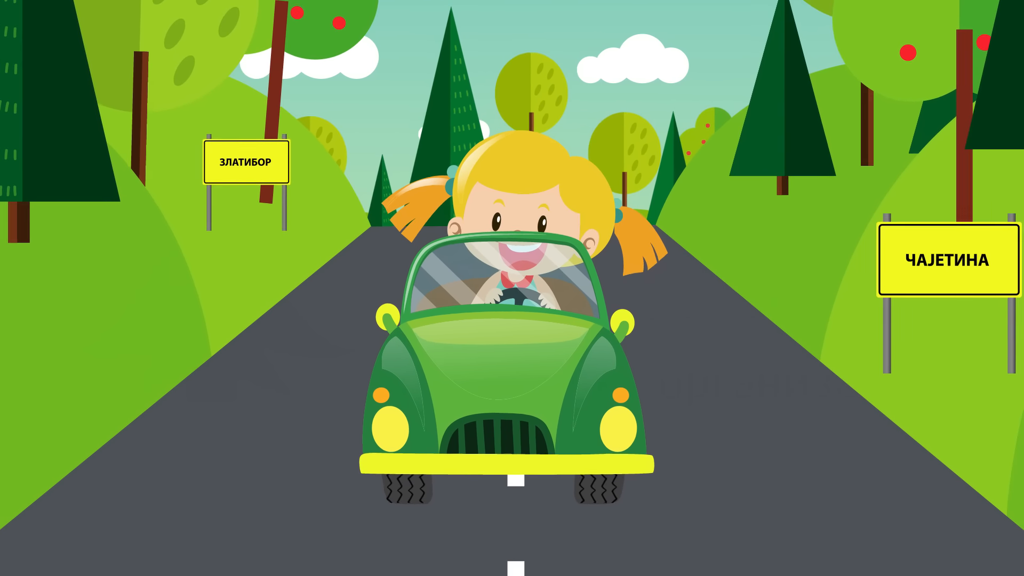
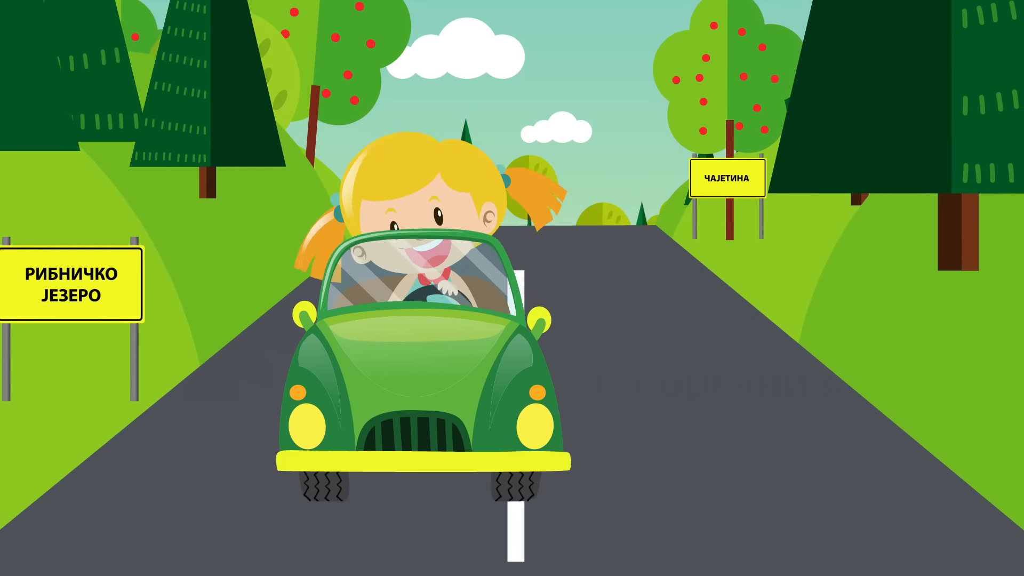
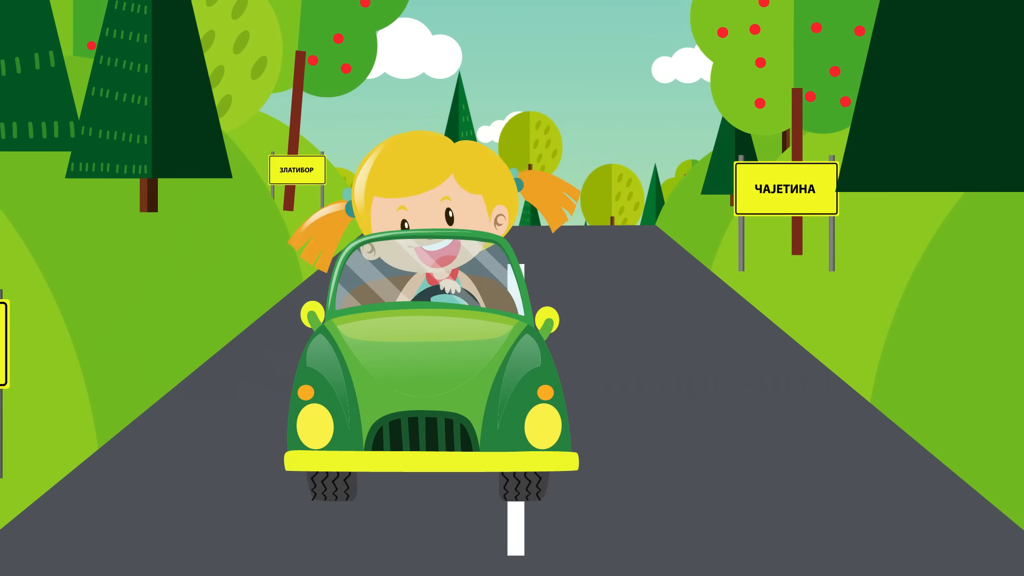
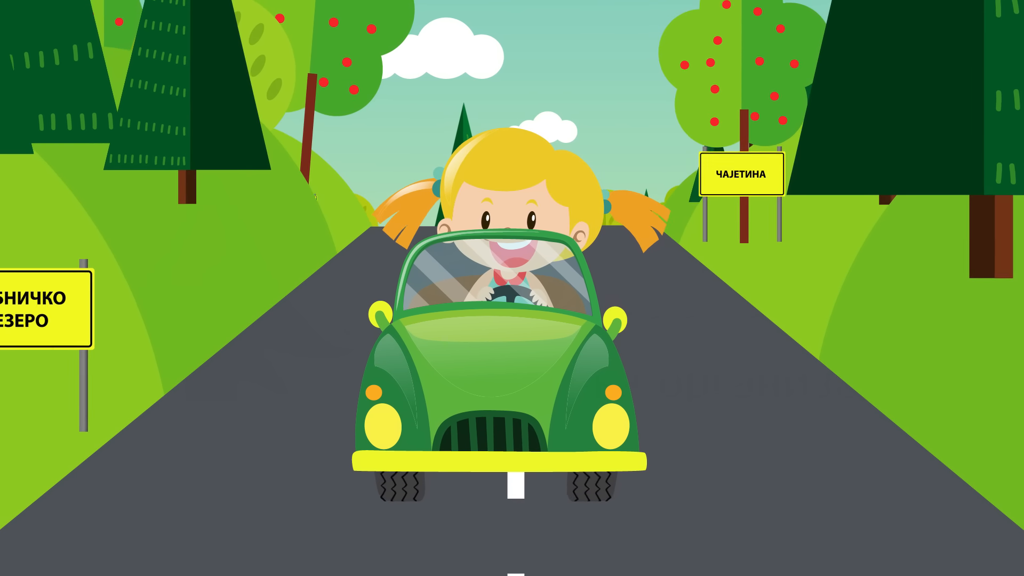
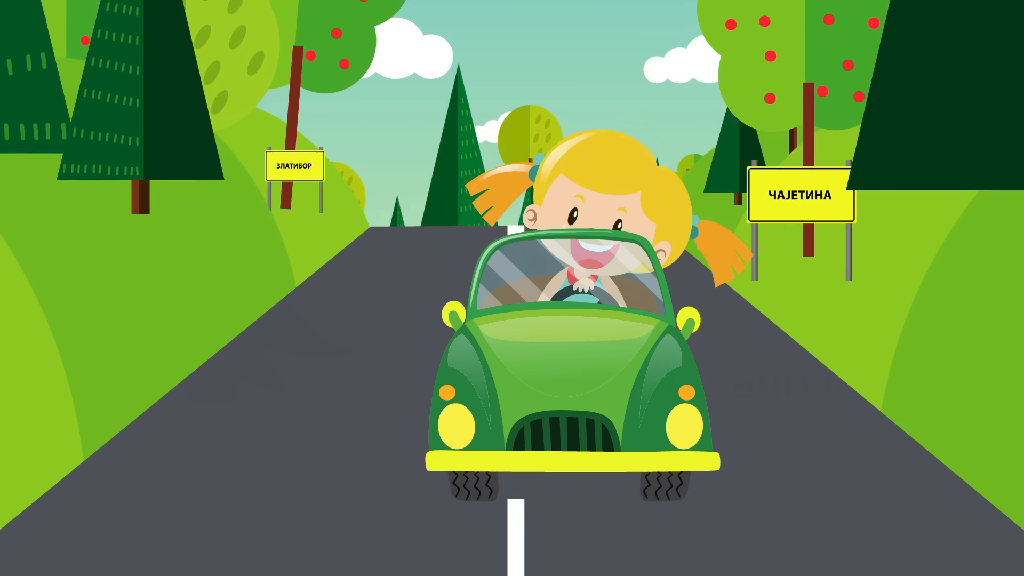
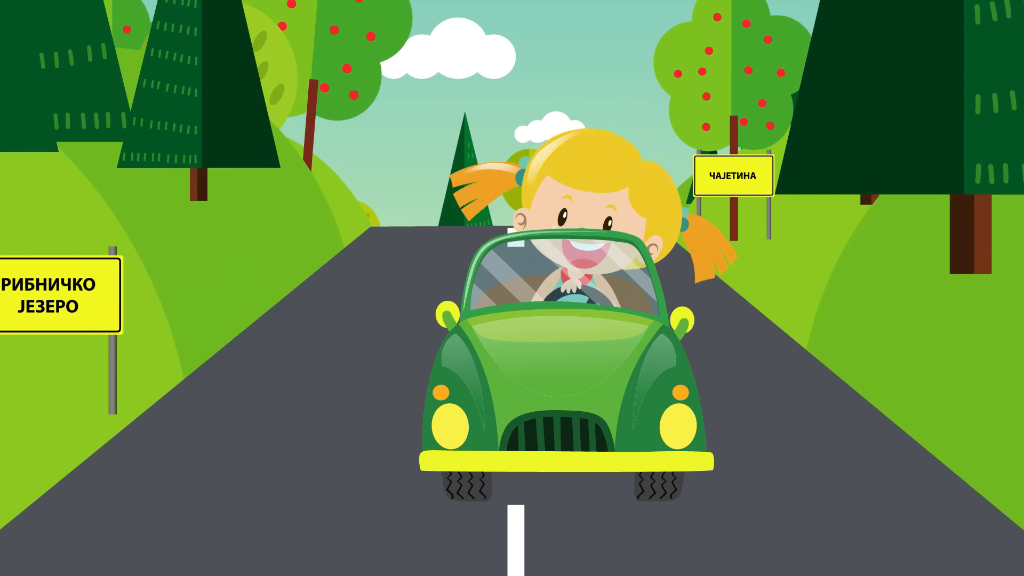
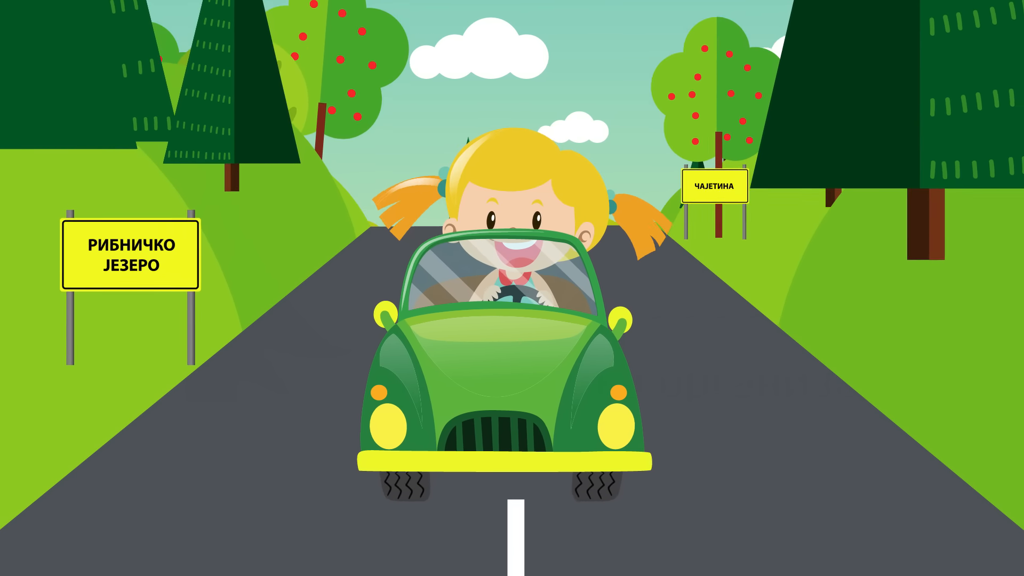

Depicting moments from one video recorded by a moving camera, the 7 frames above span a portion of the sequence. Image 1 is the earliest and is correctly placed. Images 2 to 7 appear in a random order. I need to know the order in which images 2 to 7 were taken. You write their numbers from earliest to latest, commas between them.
5, 3, 4, 6, 2, 7
